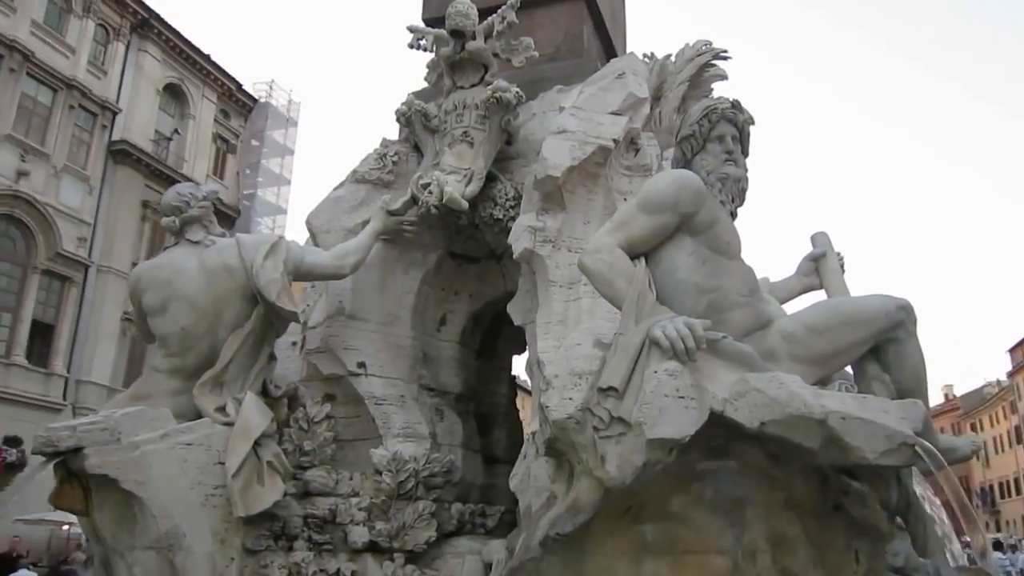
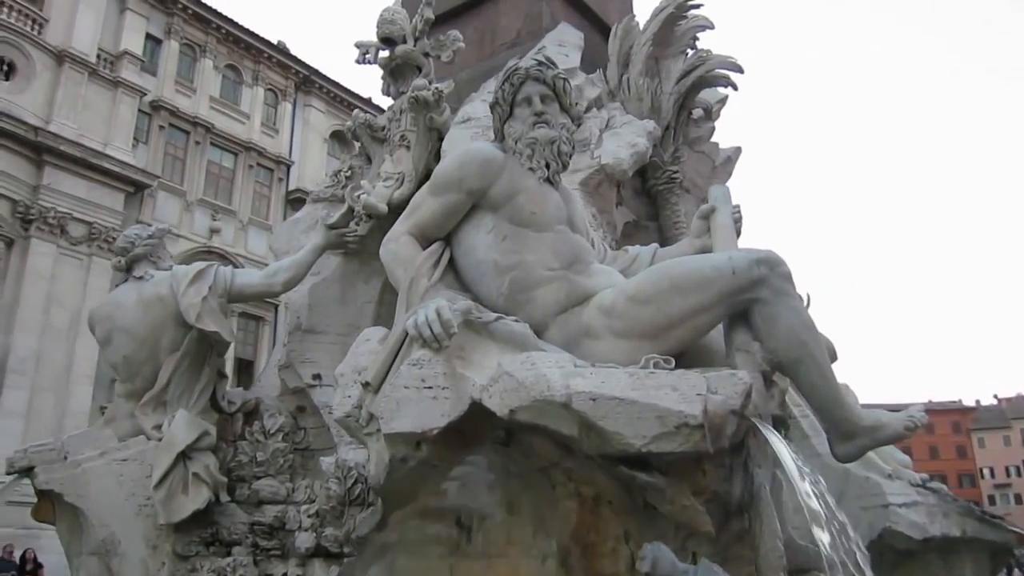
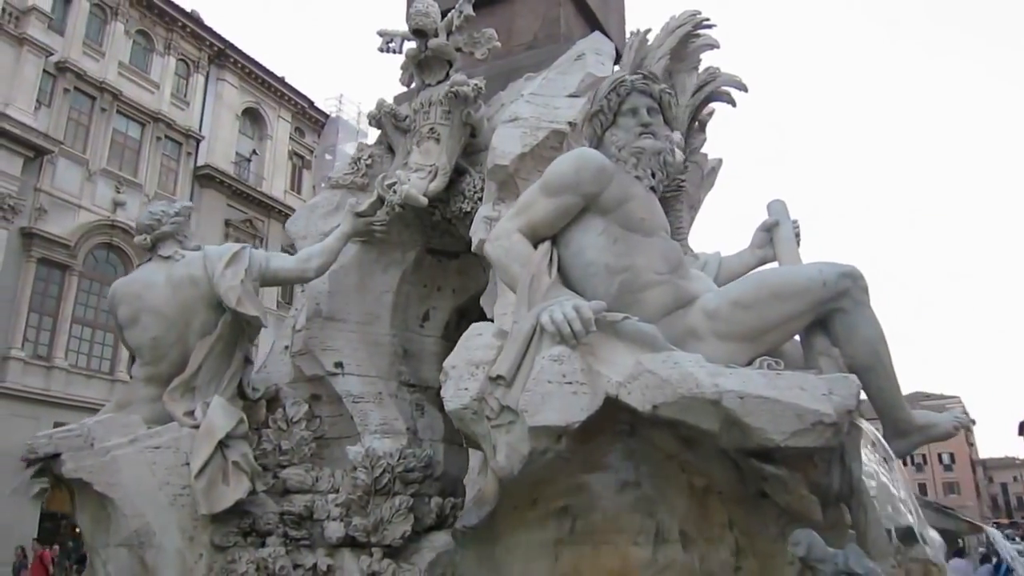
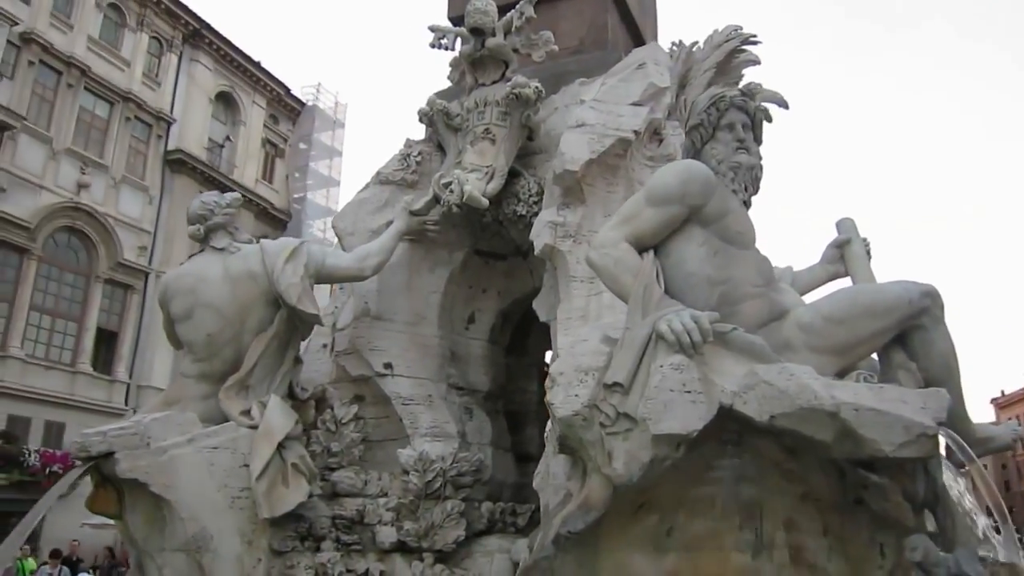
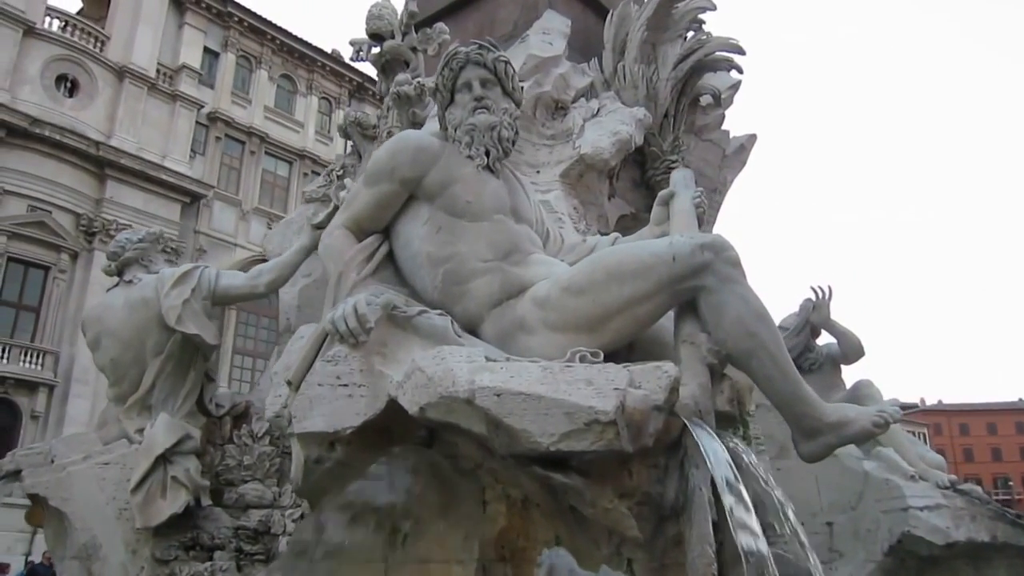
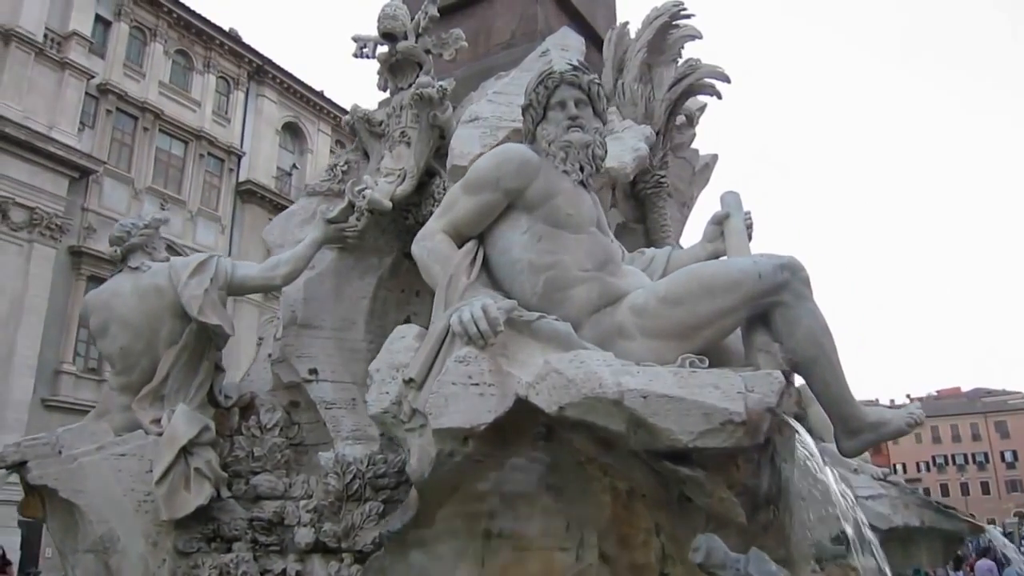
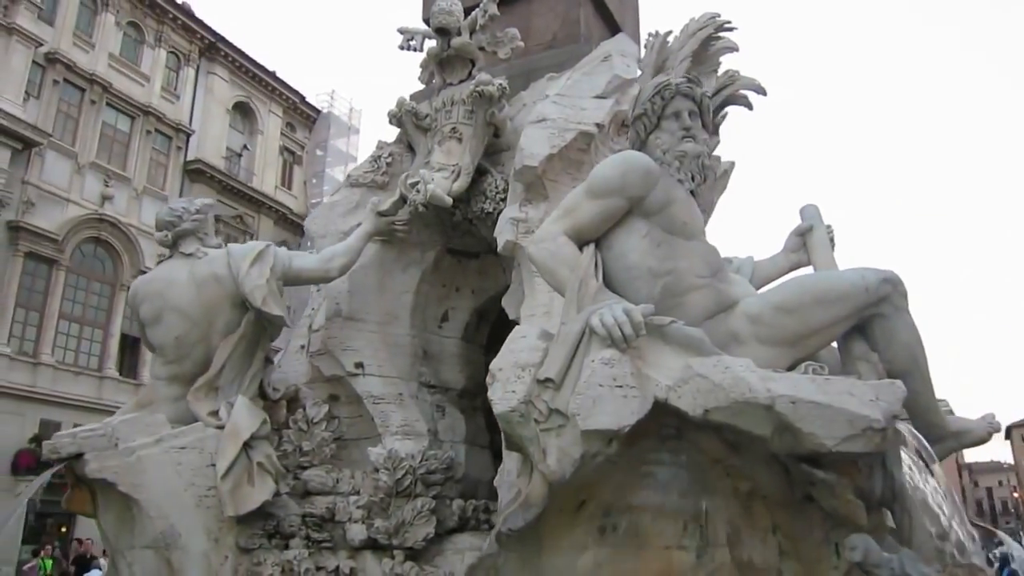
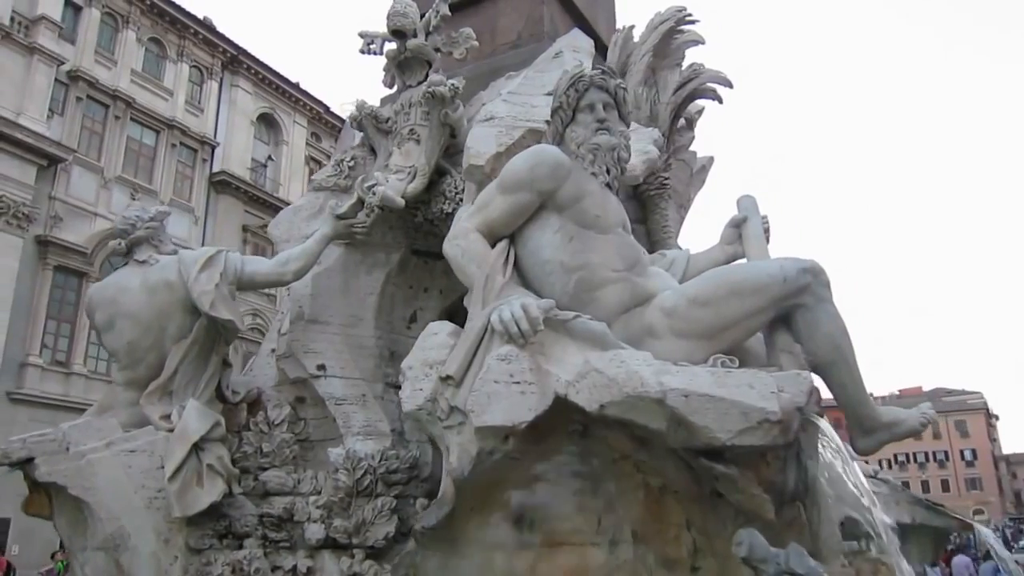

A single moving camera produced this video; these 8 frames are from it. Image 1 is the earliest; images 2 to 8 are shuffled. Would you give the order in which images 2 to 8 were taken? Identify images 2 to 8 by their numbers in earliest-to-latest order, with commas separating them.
4, 7, 3, 8, 6, 2, 5
